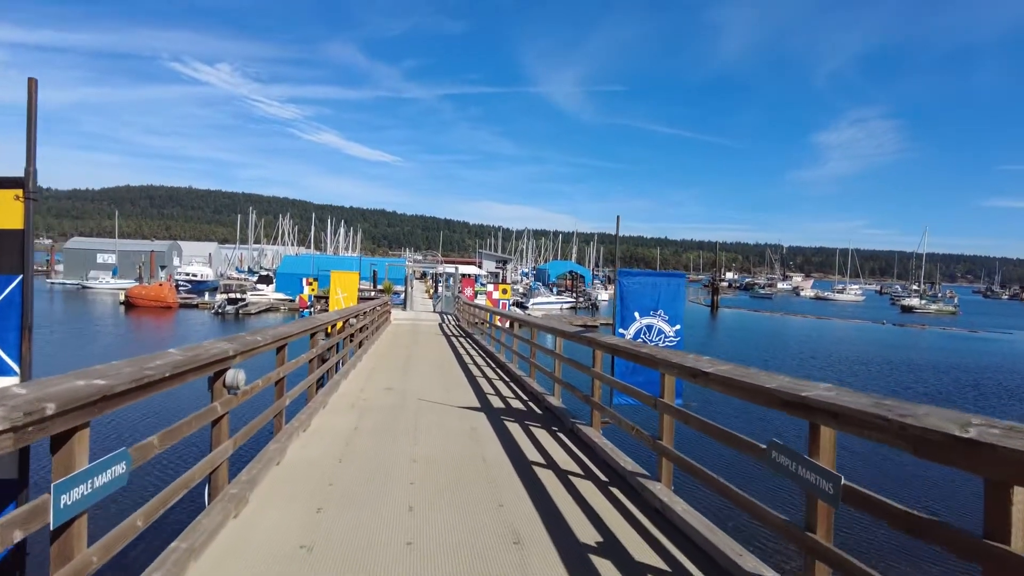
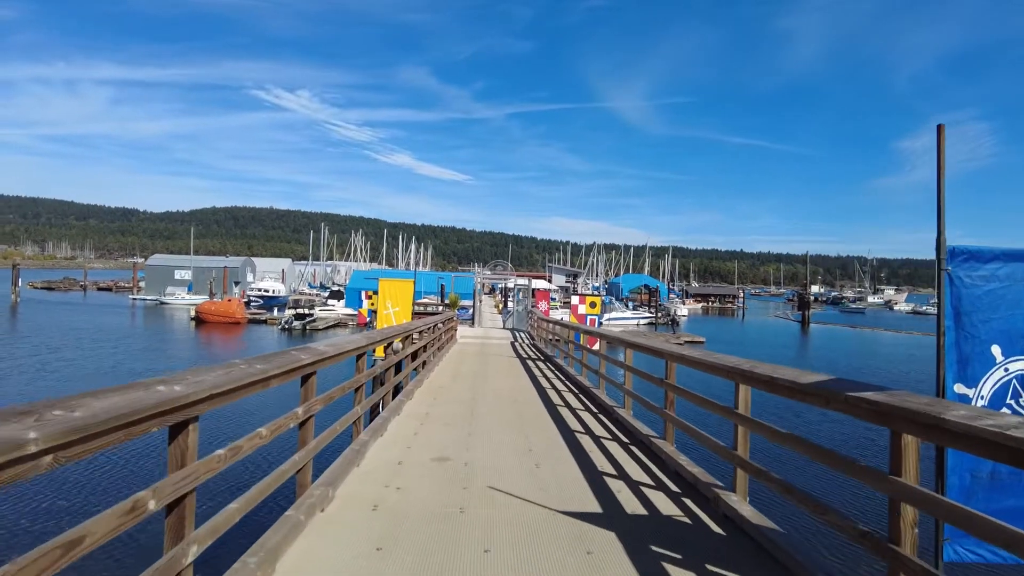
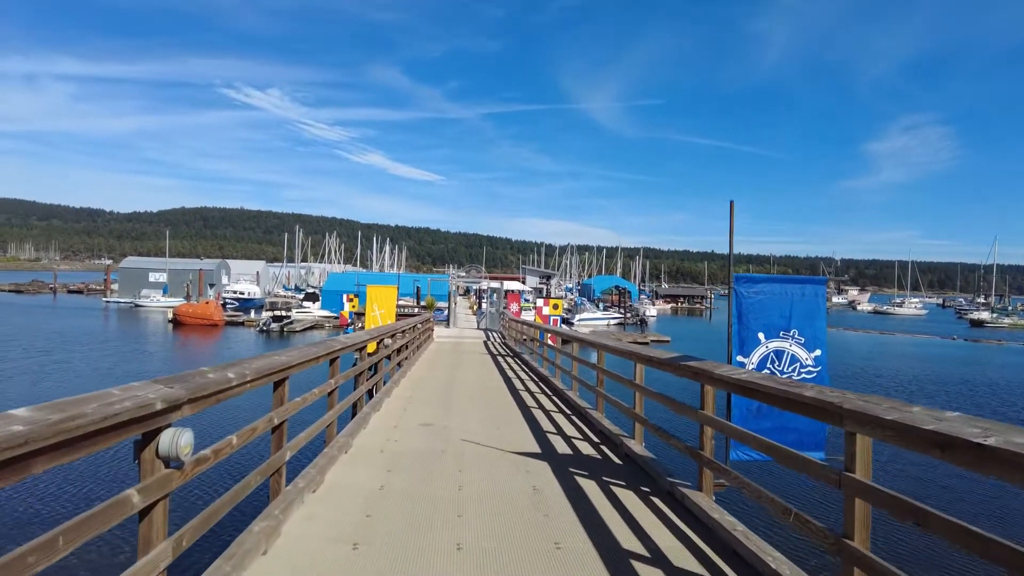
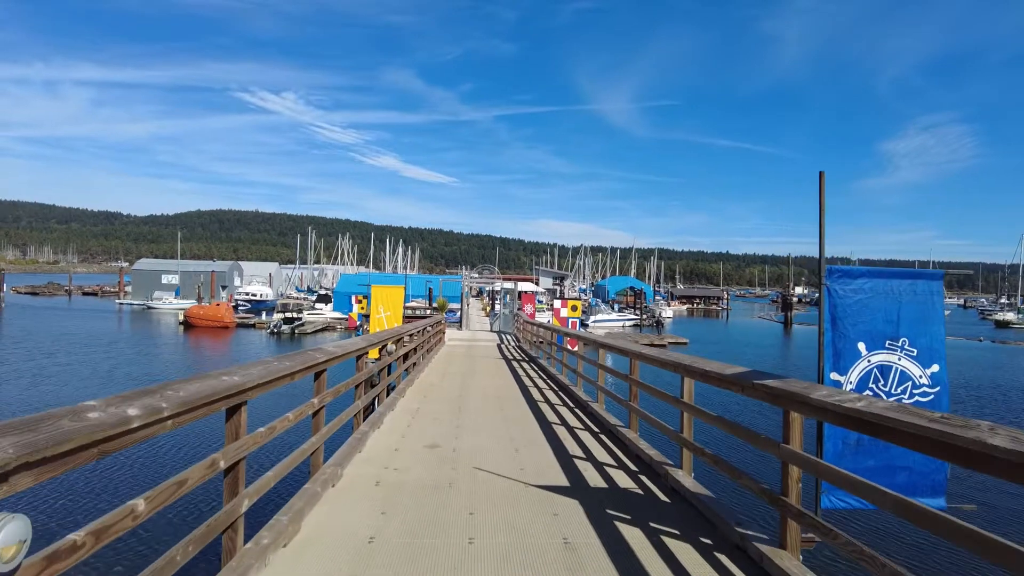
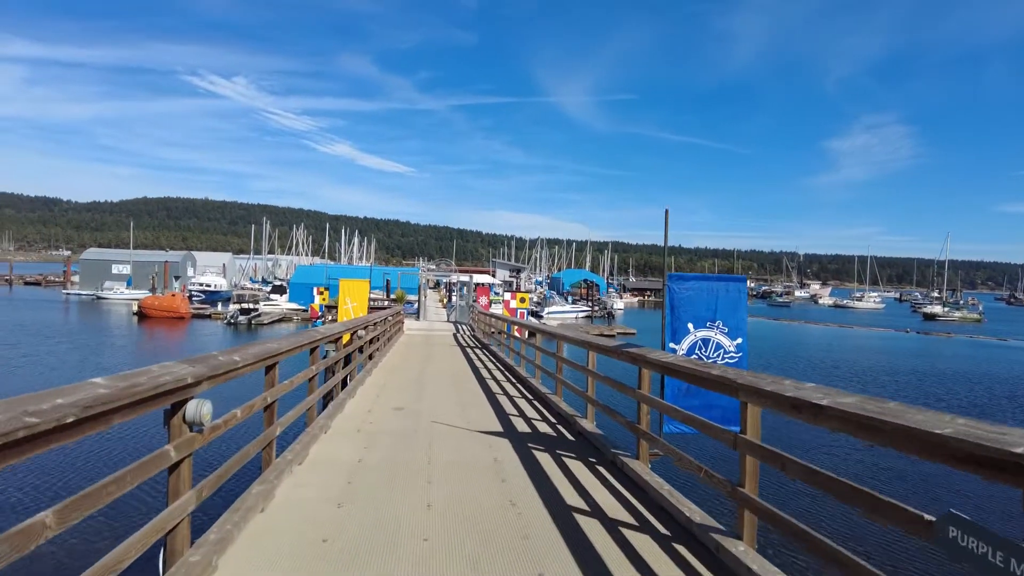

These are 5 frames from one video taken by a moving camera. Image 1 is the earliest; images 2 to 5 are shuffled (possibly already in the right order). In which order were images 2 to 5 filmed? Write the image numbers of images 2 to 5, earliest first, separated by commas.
5, 3, 4, 2
